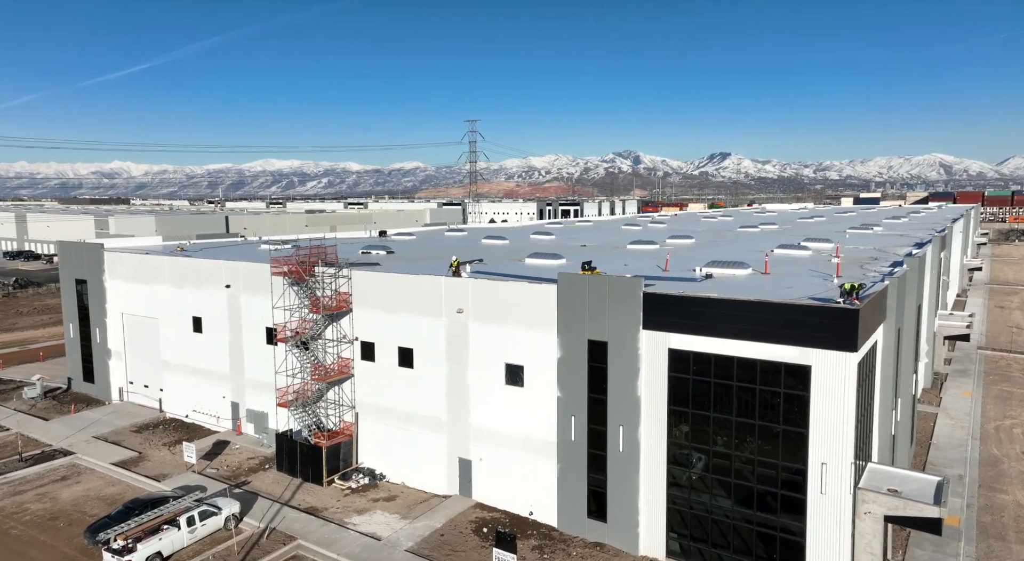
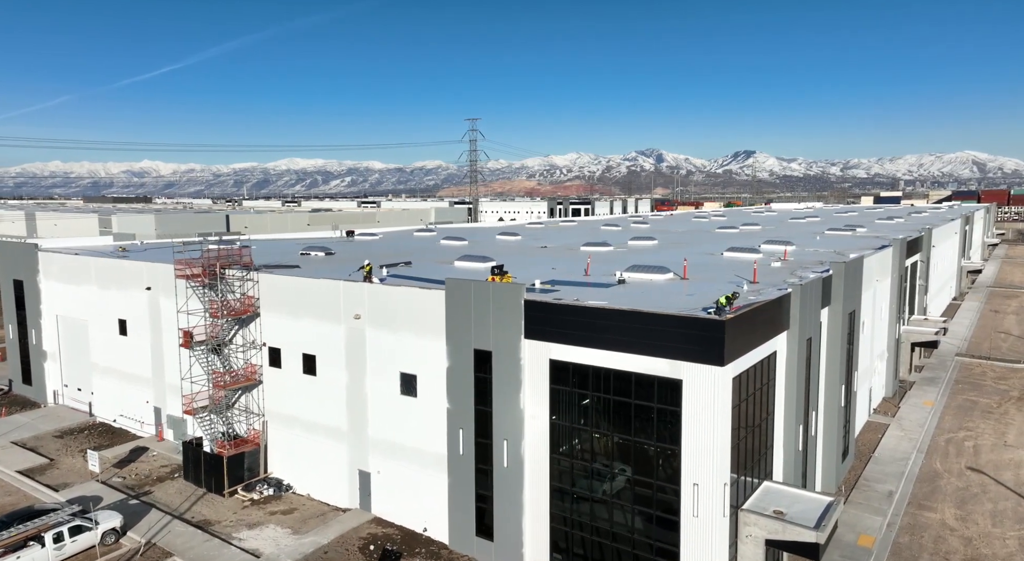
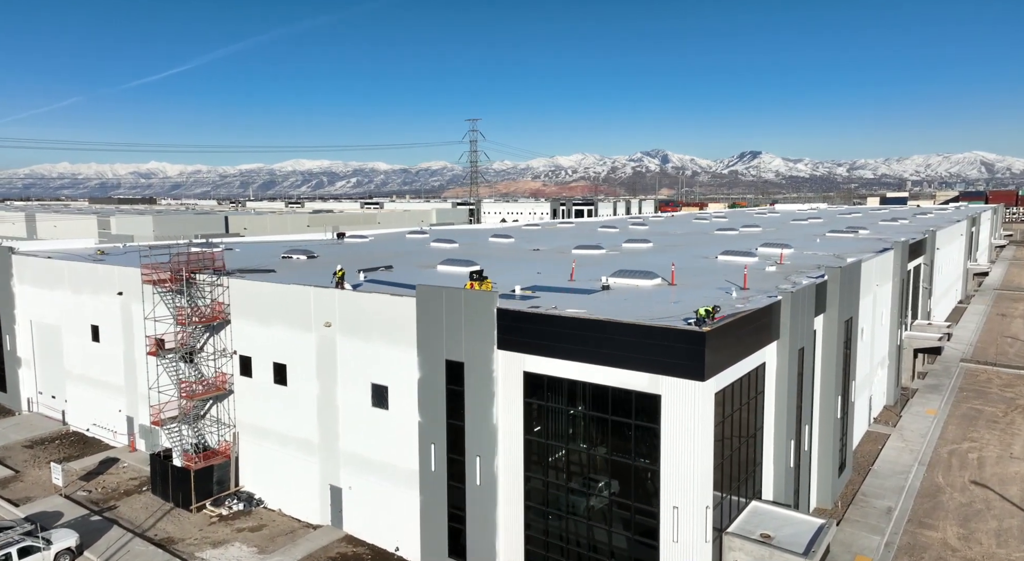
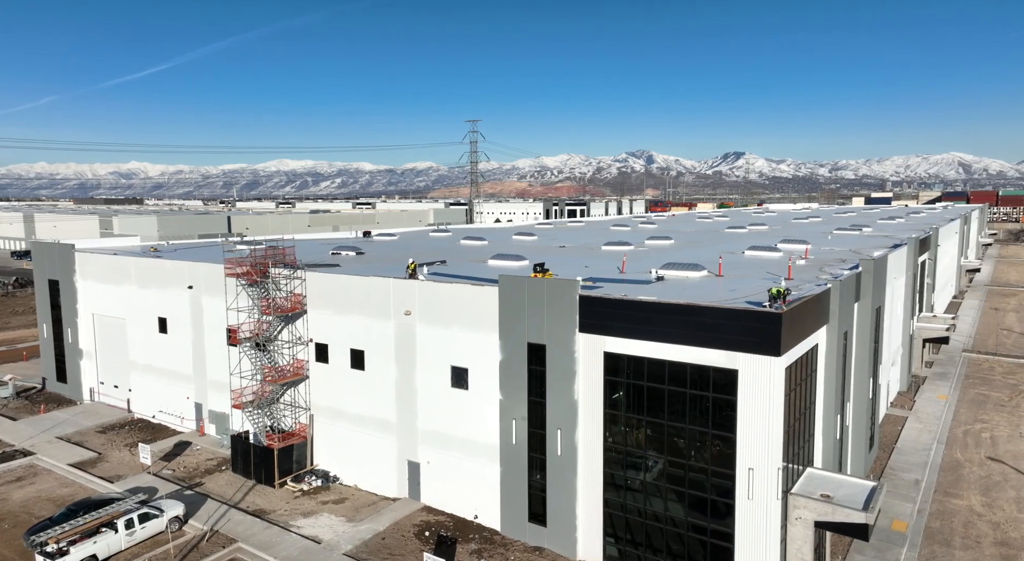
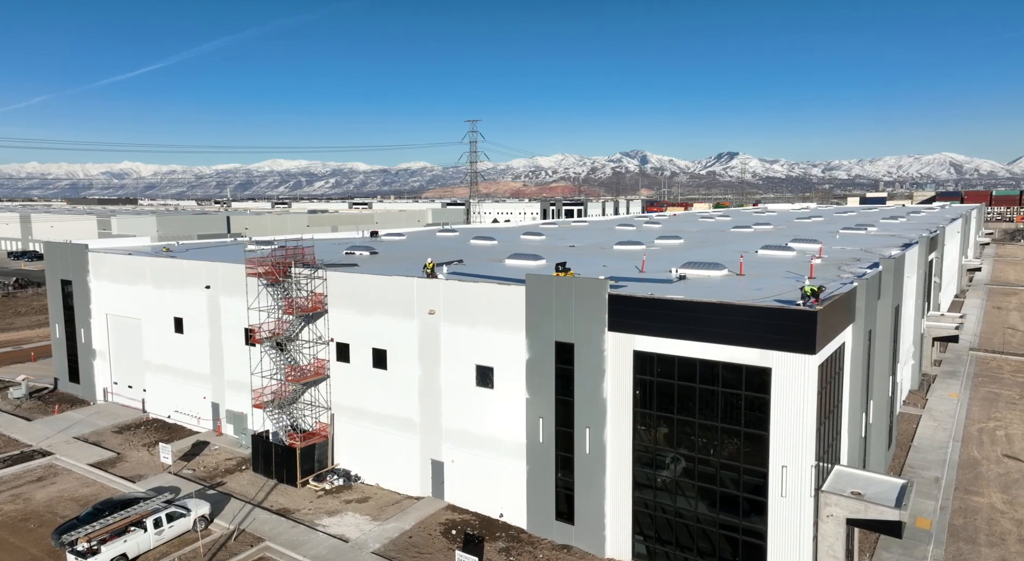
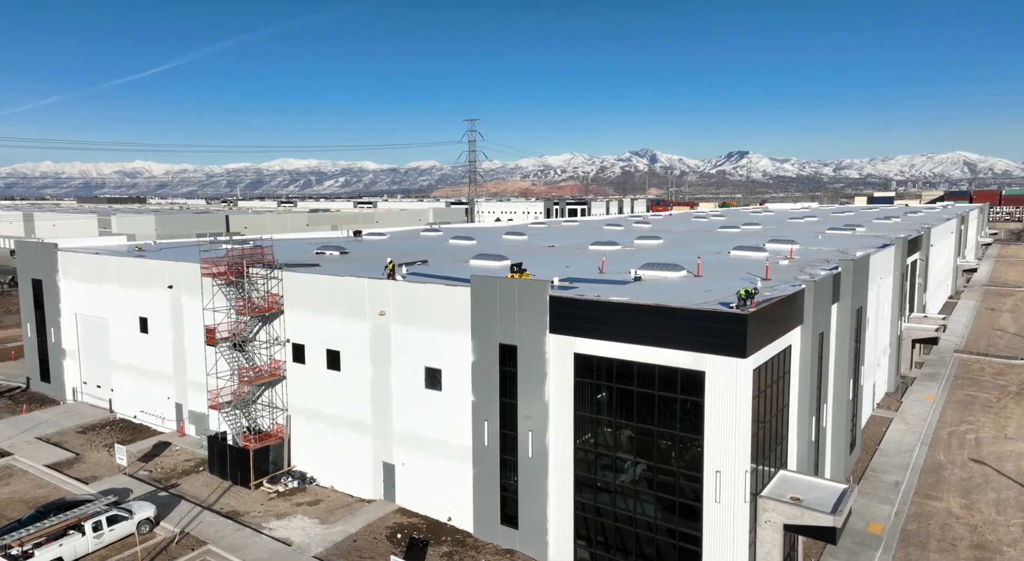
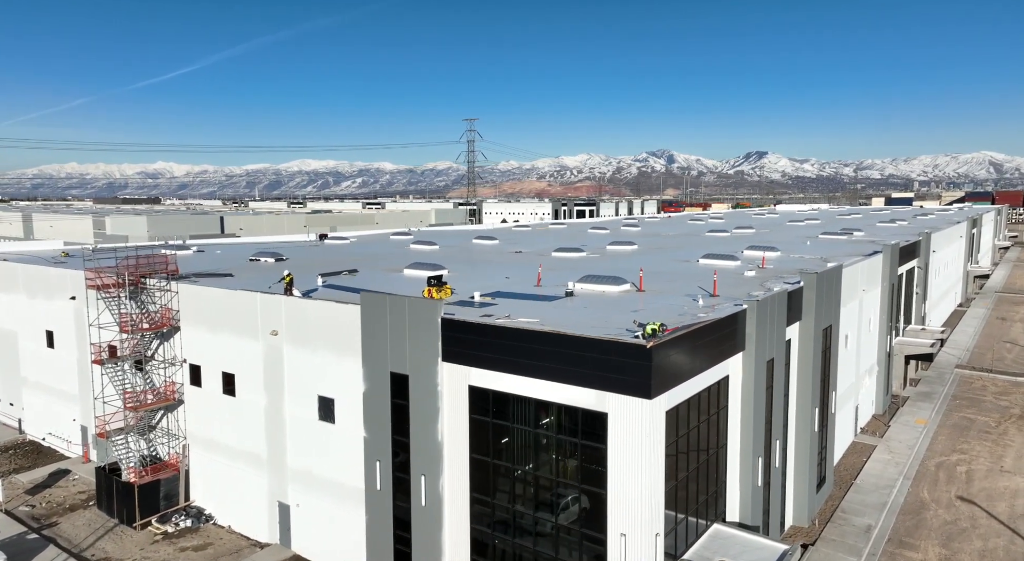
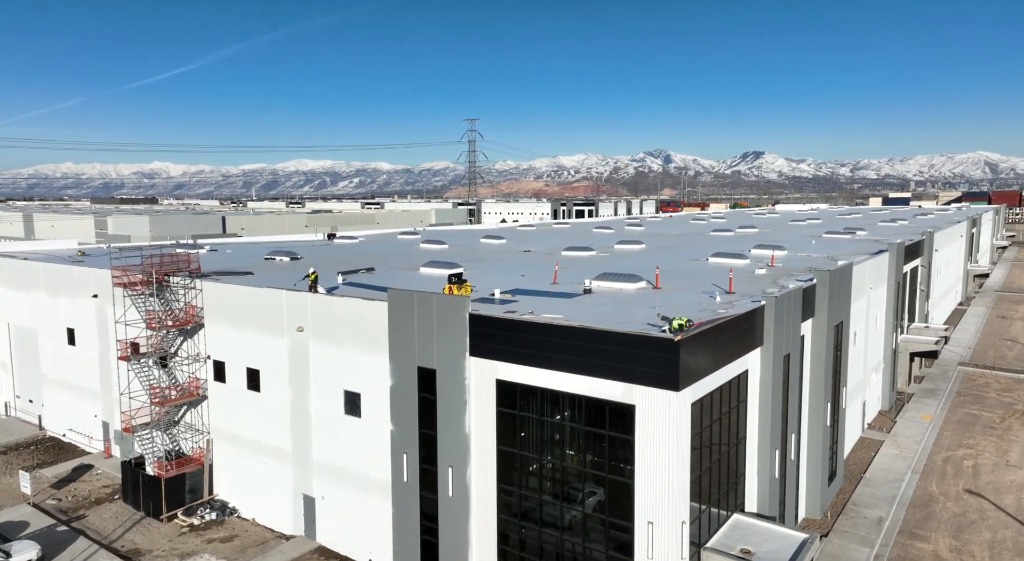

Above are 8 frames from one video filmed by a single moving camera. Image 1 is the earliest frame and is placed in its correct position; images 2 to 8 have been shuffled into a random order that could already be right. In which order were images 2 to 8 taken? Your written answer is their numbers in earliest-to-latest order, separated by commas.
5, 4, 6, 2, 3, 8, 7
